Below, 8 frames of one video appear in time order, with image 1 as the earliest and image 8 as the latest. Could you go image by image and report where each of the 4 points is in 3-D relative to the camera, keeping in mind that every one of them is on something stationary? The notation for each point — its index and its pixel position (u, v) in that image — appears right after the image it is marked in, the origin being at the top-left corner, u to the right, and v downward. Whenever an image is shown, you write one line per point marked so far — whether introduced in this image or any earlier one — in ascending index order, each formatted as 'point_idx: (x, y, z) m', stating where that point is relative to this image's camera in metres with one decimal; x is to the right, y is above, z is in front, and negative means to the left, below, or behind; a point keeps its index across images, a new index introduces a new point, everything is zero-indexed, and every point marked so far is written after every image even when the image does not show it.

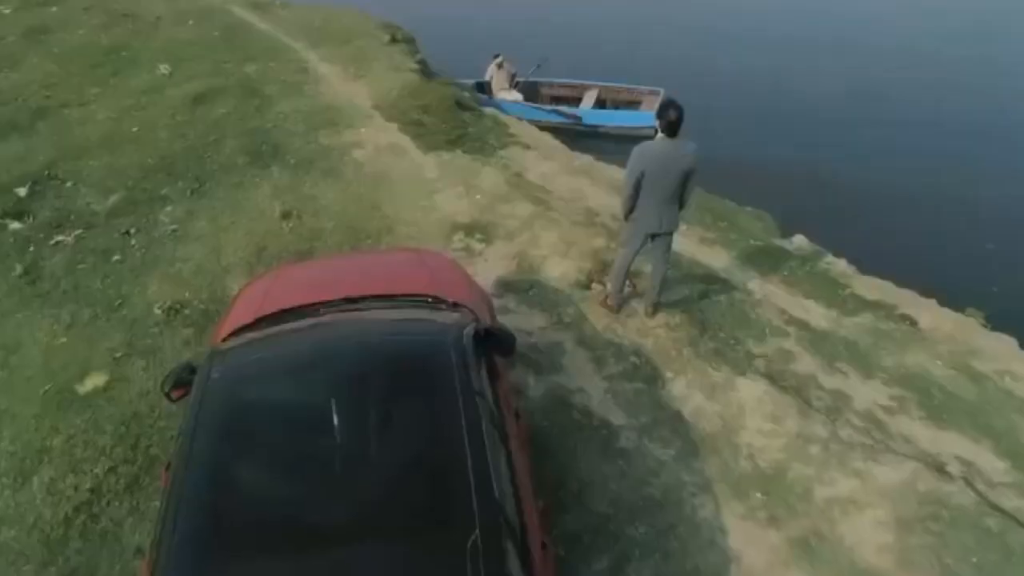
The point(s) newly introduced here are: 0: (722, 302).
0: (+2.1, -0.1, +8.9) m
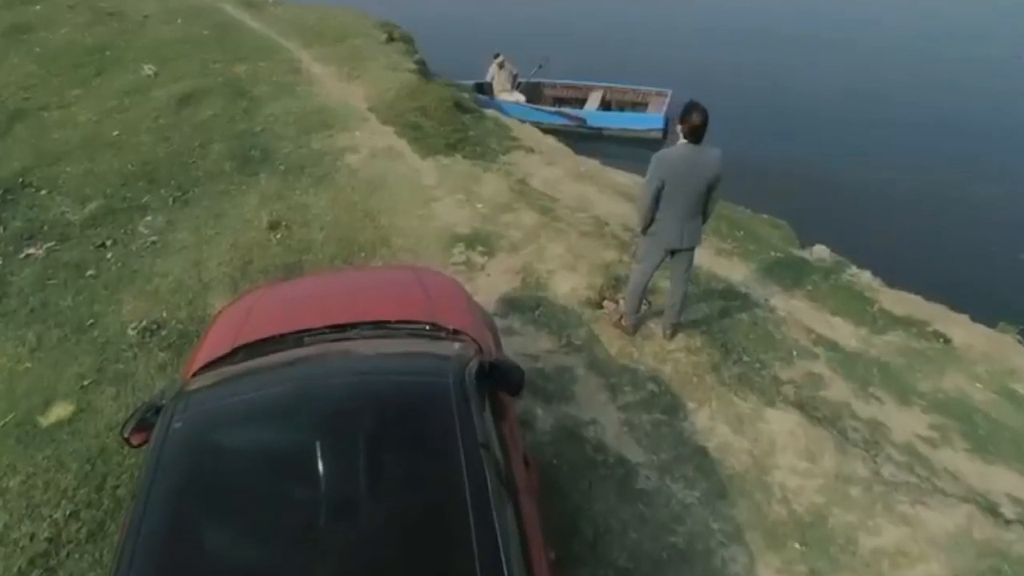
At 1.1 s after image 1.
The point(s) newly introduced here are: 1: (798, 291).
0: (+2.2, -0.3, +8.2) m
1: (+3.1, 0.0, +9.4) m
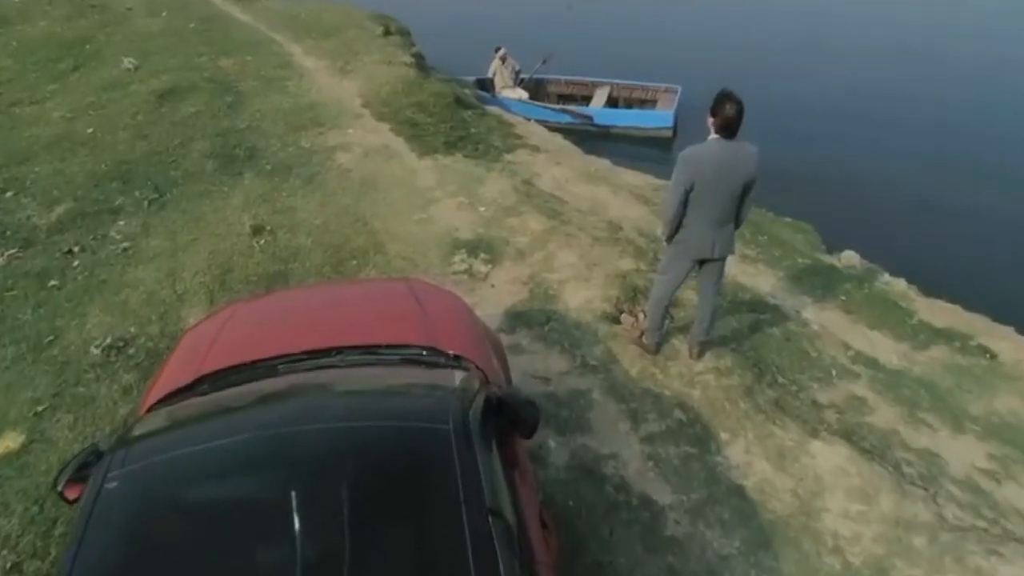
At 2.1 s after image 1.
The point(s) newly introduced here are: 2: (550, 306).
0: (+2.2, -0.4, +7.4) m
1: (+3.1, -0.1, +8.6) m
2: (+0.3, -0.2, +7.4) m
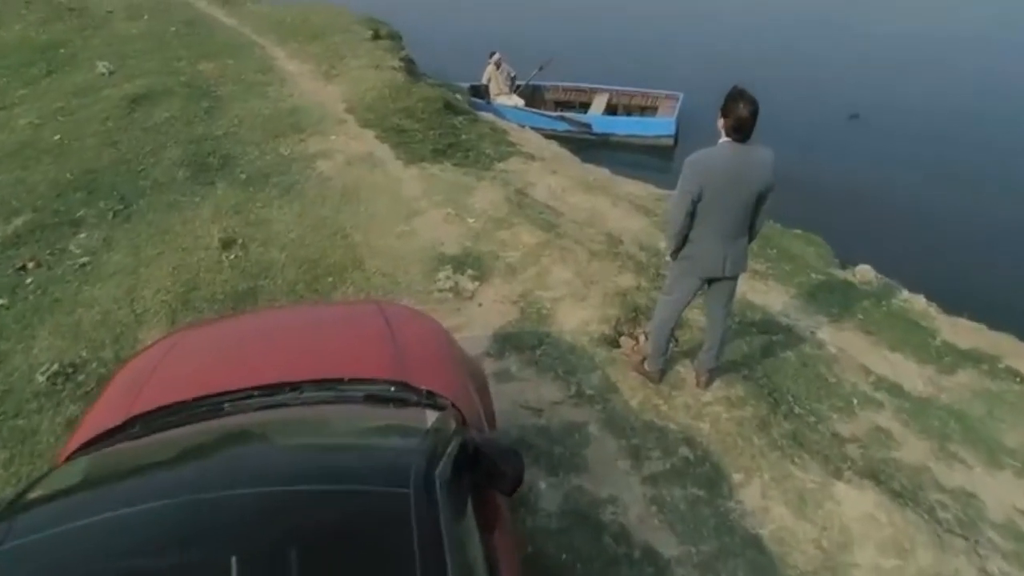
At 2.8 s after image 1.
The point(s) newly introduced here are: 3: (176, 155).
0: (+2.1, -0.6, +6.7) m
1: (+3.1, -0.3, +8.0) m
2: (+0.2, -0.3, +6.8) m
3: (-3.7, +1.5, +9.7) m
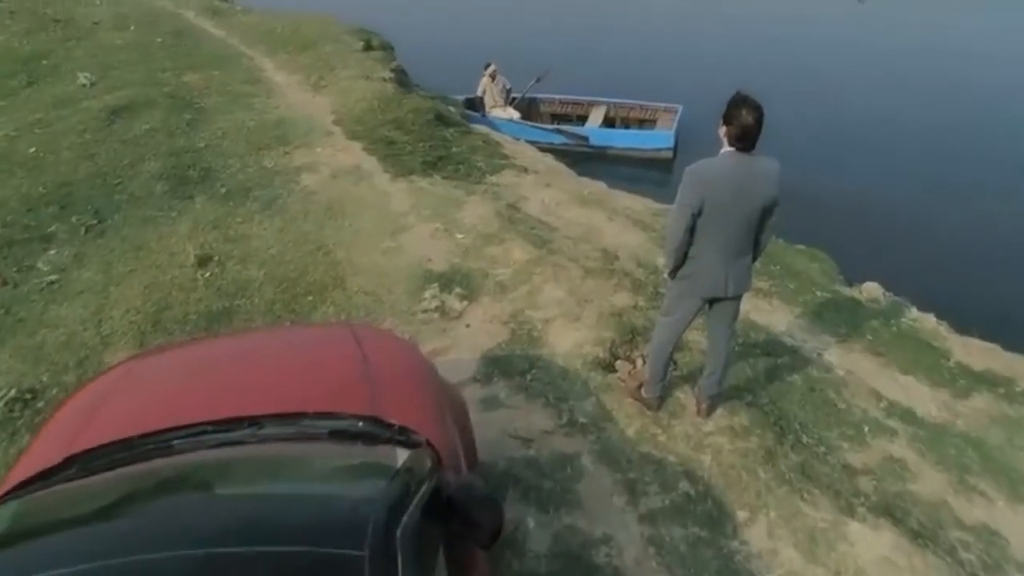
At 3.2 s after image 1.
0: (+2.1, -0.7, +6.3) m
1: (+3.0, -0.5, +7.6) m
2: (+0.2, -0.4, +6.3) m
3: (-3.8, +1.3, +9.3) m
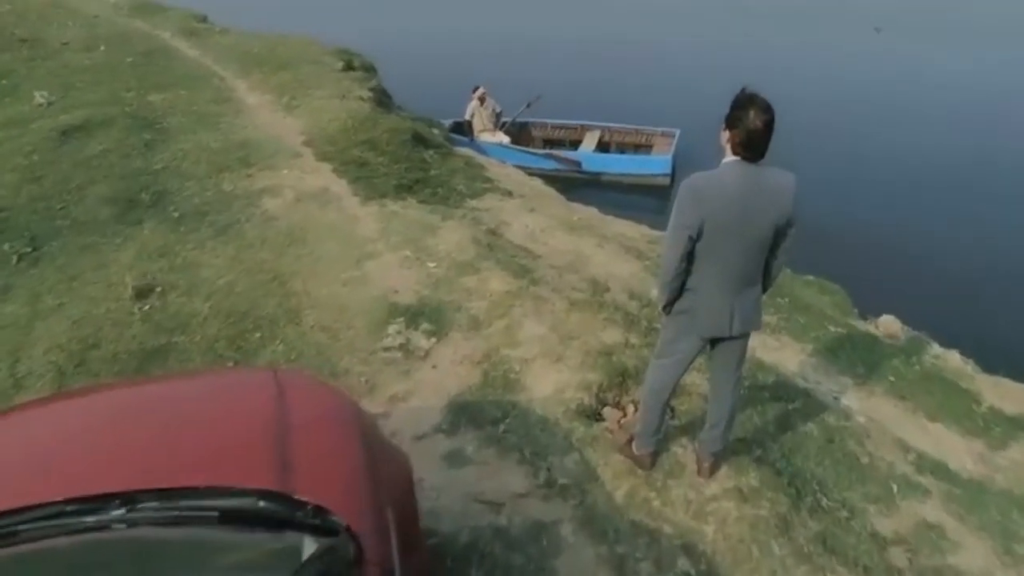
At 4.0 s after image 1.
0: (+1.9, -0.9, +5.5) m
1: (+2.8, -0.7, +6.7) m
2: (0.0, -0.7, +5.5) m
3: (-4.0, +0.9, +8.5) m
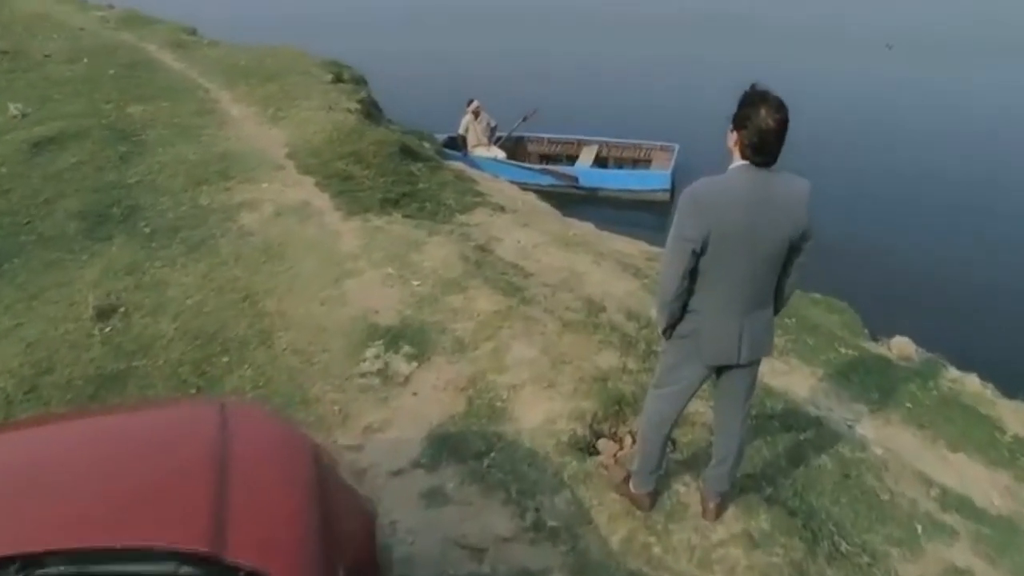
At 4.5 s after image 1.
0: (+1.8, -1.0, +5.0) m
1: (+2.7, -0.9, +6.3) m
2: (-0.1, -0.8, +5.0) m
3: (-4.0, +0.8, +8.1) m
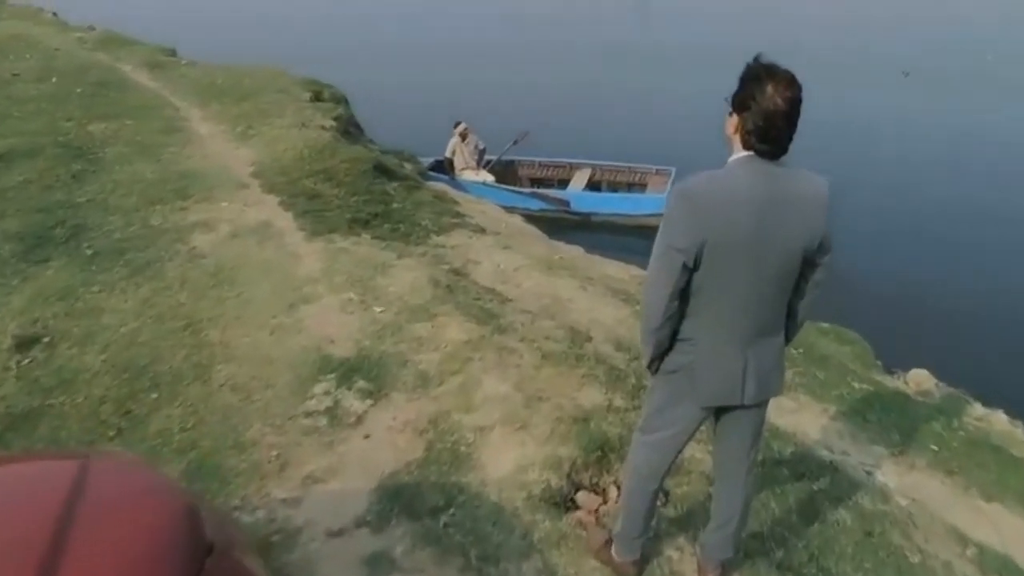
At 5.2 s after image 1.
0: (+1.6, -1.2, +4.3) m
1: (+2.5, -1.0, +5.5) m
2: (-0.3, -0.9, +4.3) m
3: (-4.2, +0.5, +7.4) m
